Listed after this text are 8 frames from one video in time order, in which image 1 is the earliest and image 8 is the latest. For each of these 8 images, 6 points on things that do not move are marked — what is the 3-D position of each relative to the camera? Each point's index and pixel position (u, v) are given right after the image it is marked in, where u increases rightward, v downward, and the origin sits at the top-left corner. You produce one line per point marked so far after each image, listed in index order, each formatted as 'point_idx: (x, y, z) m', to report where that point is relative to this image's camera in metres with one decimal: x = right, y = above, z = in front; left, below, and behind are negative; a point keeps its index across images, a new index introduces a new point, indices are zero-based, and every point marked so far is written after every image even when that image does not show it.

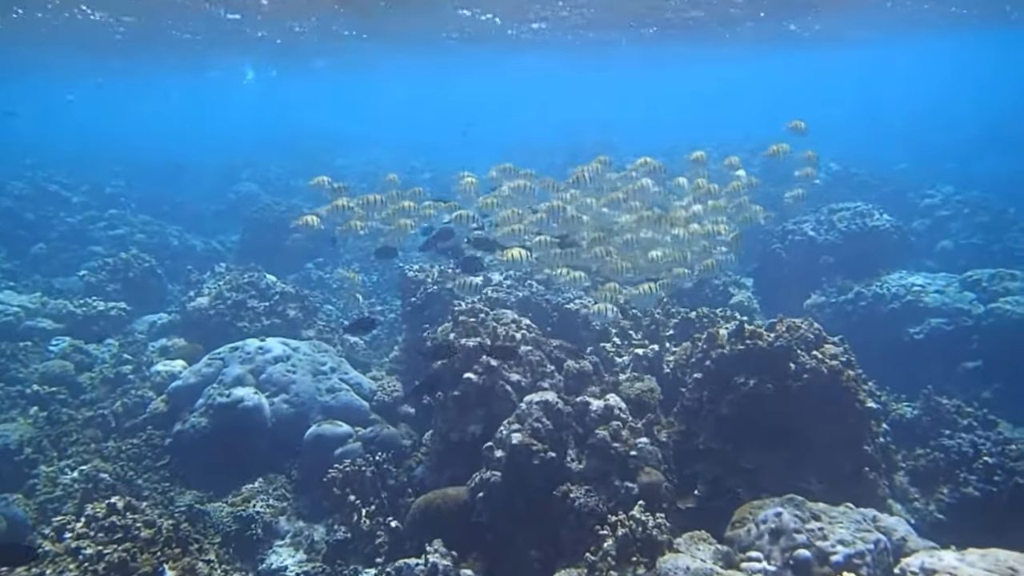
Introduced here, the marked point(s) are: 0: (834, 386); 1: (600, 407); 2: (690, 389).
0: (+4.2, -1.2, +7.9) m
1: (+1.1, -1.5, +7.6) m
2: (+2.5, -1.4, +8.7) m
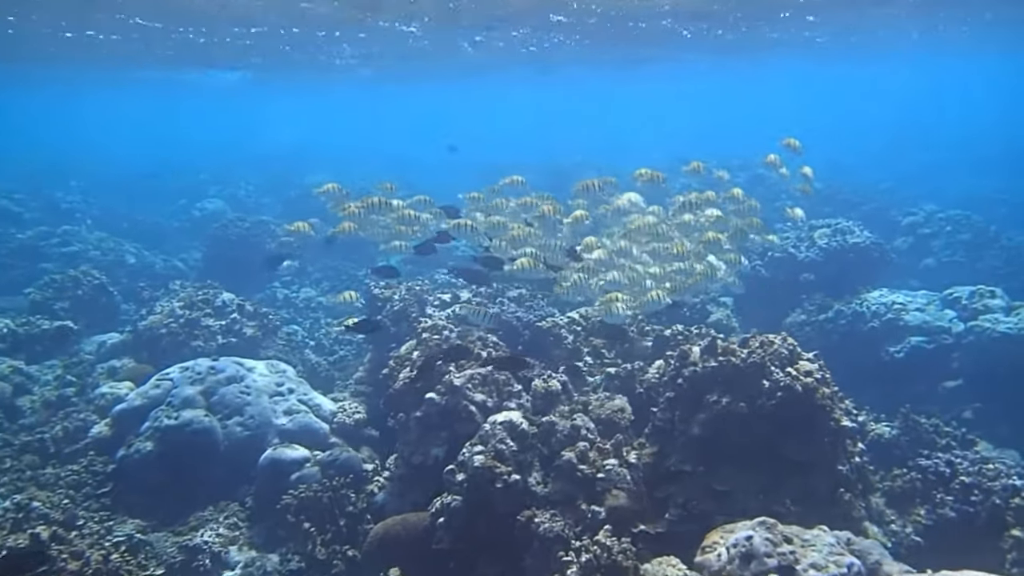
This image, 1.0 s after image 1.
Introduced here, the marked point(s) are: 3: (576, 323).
0: (+3.7, -1.4, +7.7) m
1: (+0.6, -1.7, +7.3) m
2: (+2.0, -1.6, +8.4) m
3: (+1.1, -0.6, +10.9) m
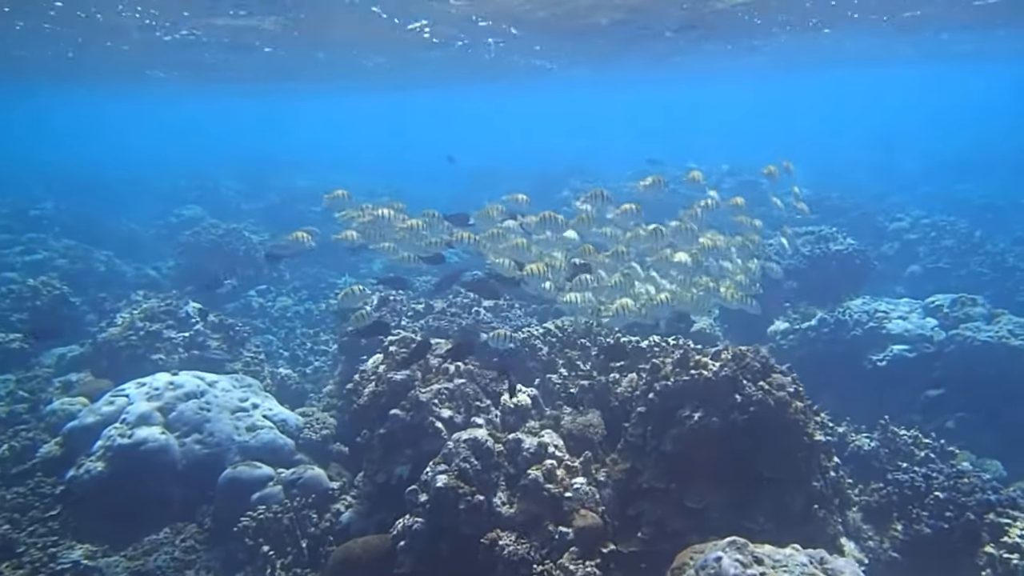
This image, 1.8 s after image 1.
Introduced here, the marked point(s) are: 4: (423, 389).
0: (+3.3, -1.6, +7.5) m
1: (+0.2, -1.8, +7.1) m
2: (+1.6, -1.8, +8.2) m
3: (+0.7, -0.8, +10.7) m
4: (-1.1, -1.3, +7.8) m
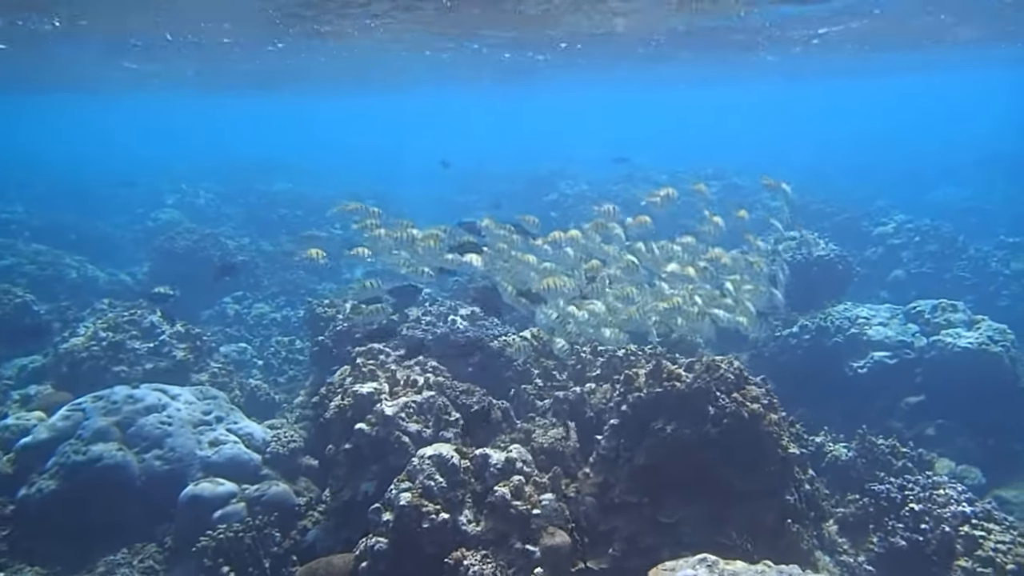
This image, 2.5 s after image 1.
0: (+2.9, -1.7, +7.4) m
1: (-0.1, -2.0, +7.0) m
2: (+1.2, -1.9, +8.1) m
3: (+0.3, -0.9, +10.5) m
4: (-1.5, -1.4, +7.7) m
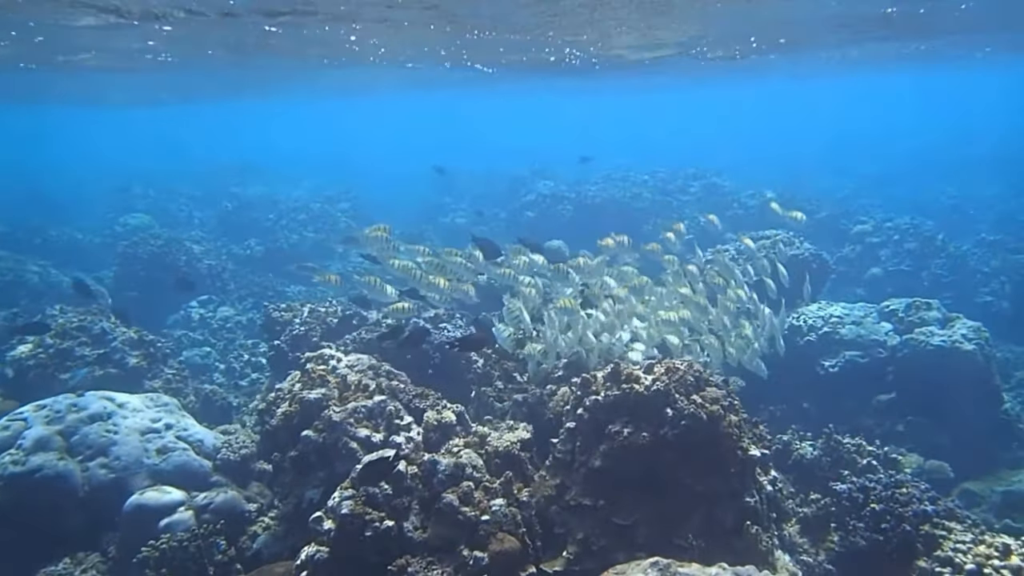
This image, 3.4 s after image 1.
0: (+2.4, -1.7, +7.3) m
1: (-0.7, -2.0, +6.8) m
2: (+0.7, -2.0, +7.9) m
3: (-0.3, -1.0, +10.4) m
4: (-2.1, -1.5, +7.5) m
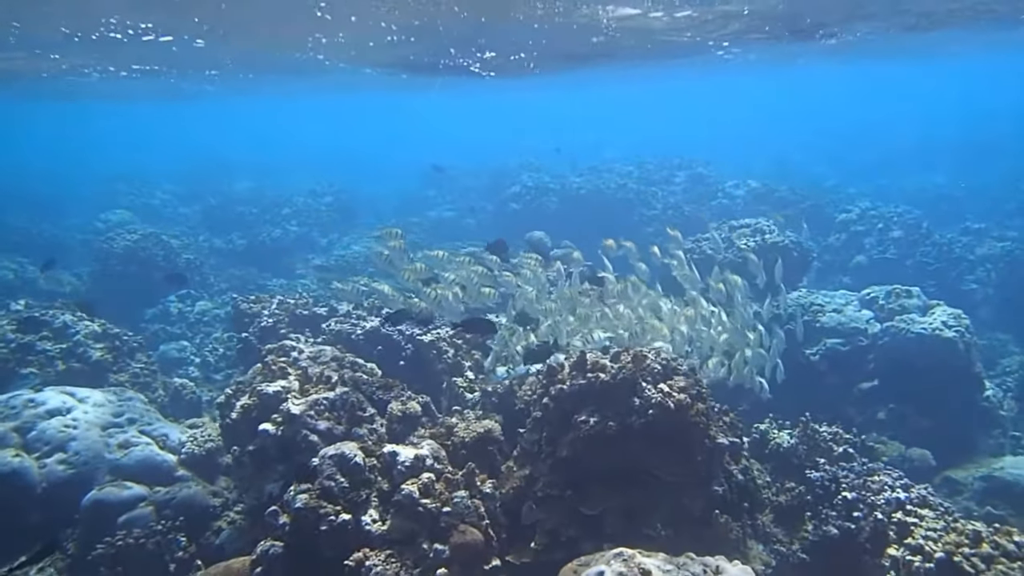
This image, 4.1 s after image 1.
0: (+1.9, -1.5, +7.2) m
1: (-1.1, -1.9, +6.7) m
2: (+0.2, -1.8, +7.8) m
3: (-0.8, -0.8, +10.3) m
4: (-2.5, -1.3, +7.4) m
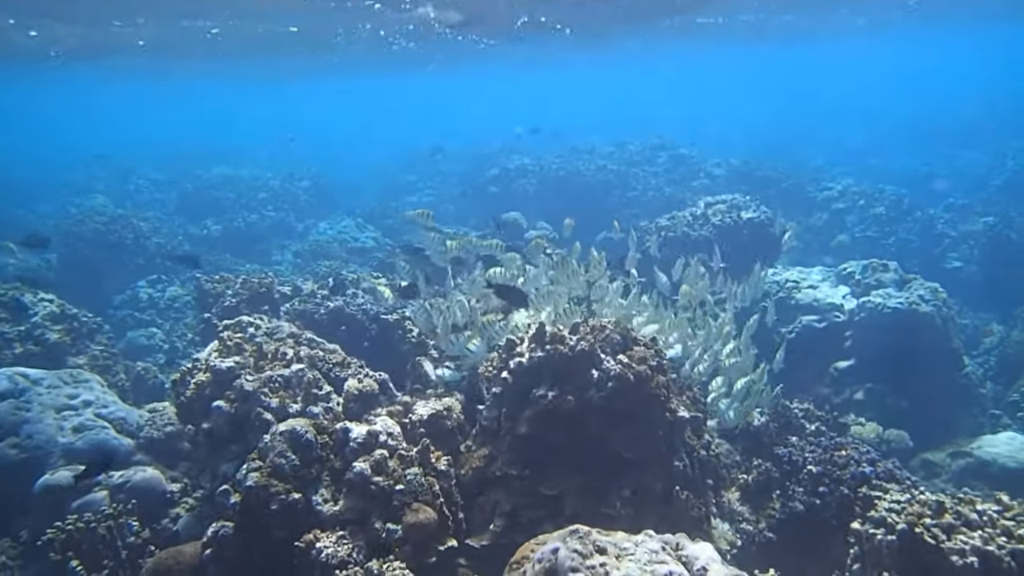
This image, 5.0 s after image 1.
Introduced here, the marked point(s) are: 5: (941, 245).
0: (+1.4, -1.2, +7.1) m
1: (-1.6, -1.6, +6.6) m
2: (-0.3, -1.5, +7.7) m
3: (-1.3, -0.5, +10.1) m
4: (-3.0, -1.1, +7.2) m
5: (+13.2, +1.3, +18.8) m
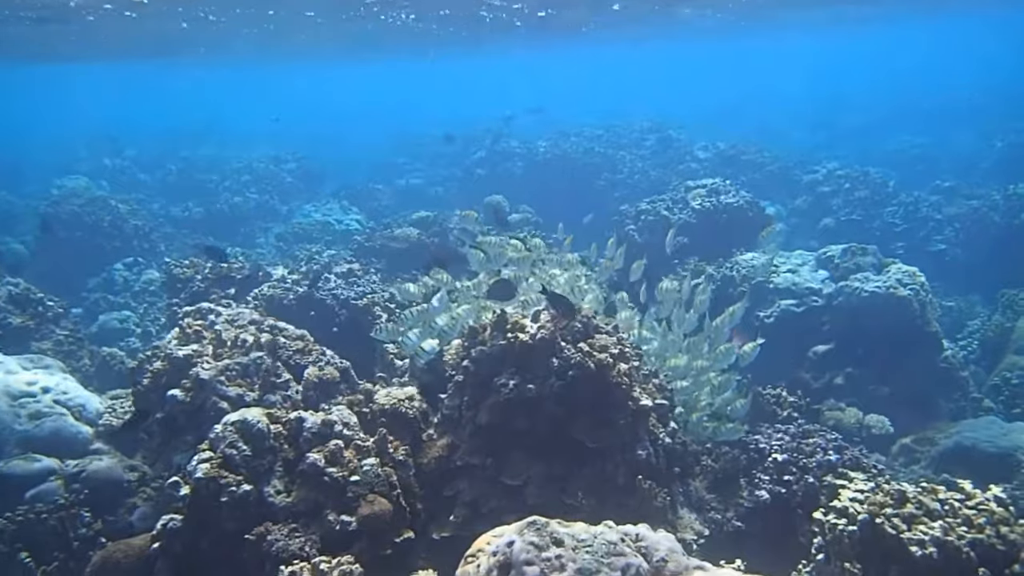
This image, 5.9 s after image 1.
0: (+1.0, -1.1, +6.9) m
1: (-2.1, -1.5, +6.5) m
2: (-0.7, -1.3, +7.6) m
3: (-1.8, -0.2, +10.0) m
4: (-3.5, -0.9, +7.1) m
5: (+12.7, +1.8, +18.6) m
